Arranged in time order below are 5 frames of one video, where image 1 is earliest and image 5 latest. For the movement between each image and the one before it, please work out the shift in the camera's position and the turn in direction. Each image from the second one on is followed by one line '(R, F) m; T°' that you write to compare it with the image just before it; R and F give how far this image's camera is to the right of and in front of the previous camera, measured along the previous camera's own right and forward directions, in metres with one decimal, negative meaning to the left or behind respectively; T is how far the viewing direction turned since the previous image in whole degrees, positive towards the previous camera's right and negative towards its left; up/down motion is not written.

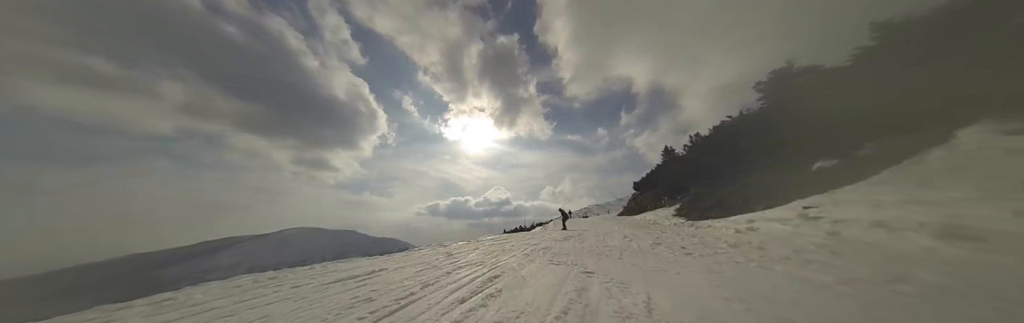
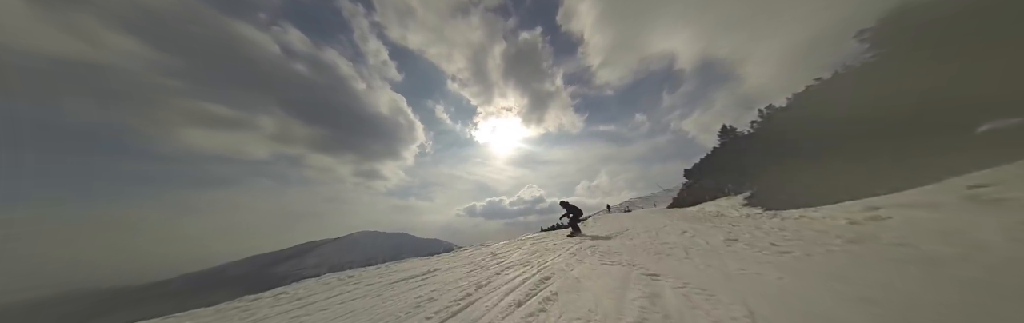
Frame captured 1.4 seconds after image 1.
(-0.6, +0.2) m; -8°
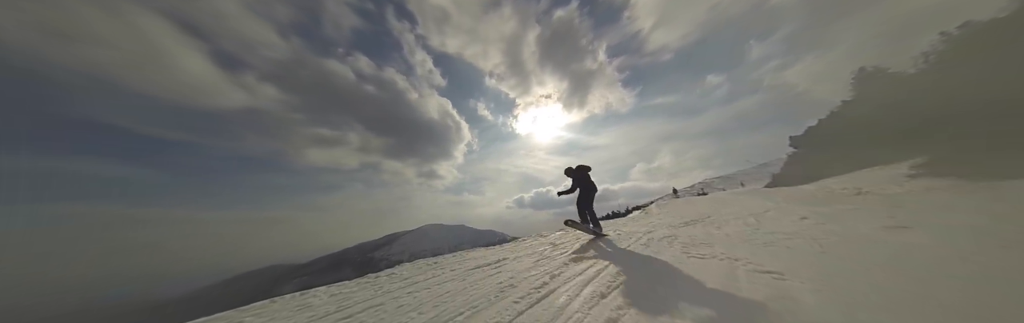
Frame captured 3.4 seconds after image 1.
(-0.8, +0.1) m; -12°
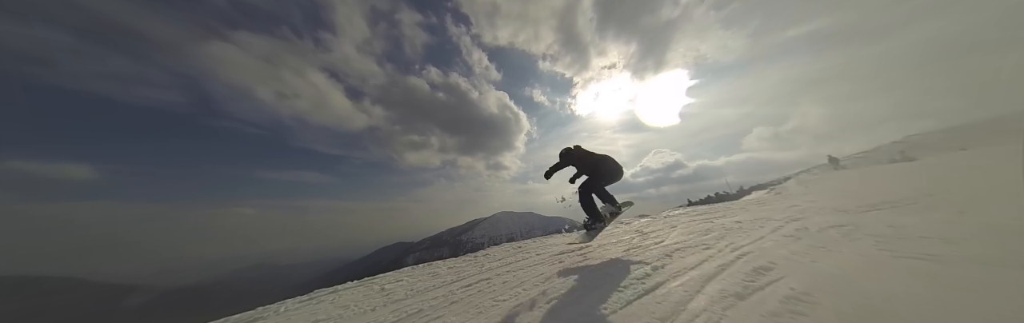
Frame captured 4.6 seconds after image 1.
(-0.8, 0.0) m; -17°
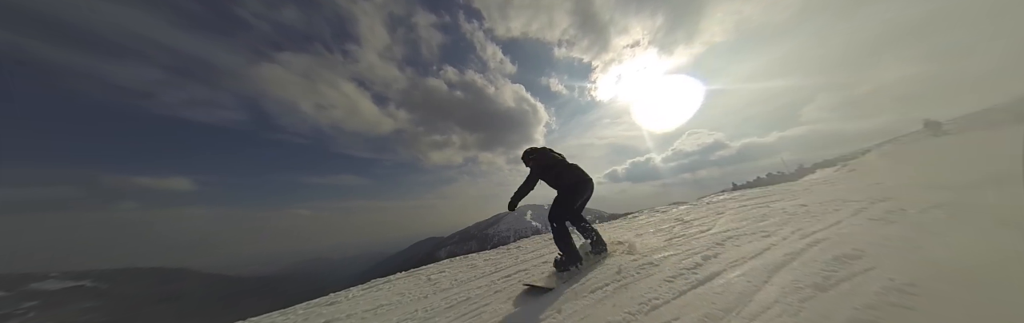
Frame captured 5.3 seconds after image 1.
(-0.4, 0.0) m; -5°
